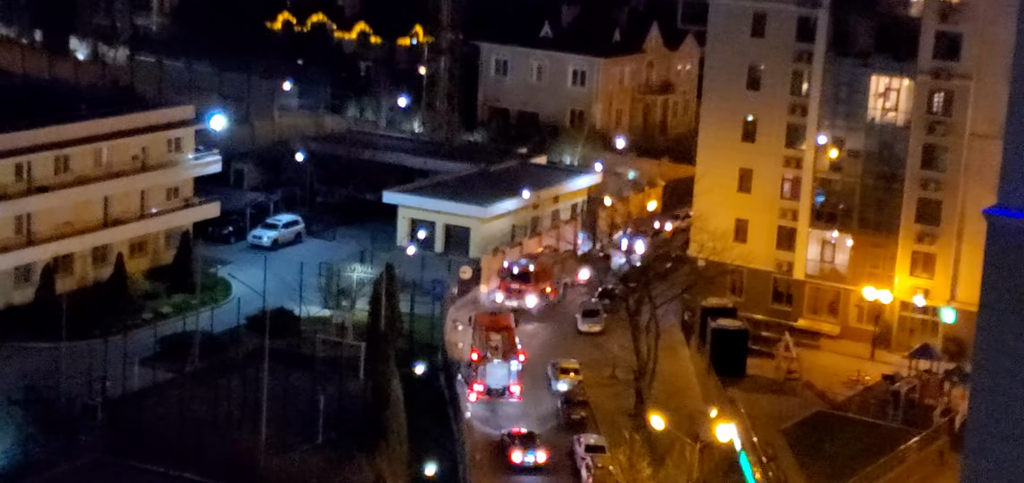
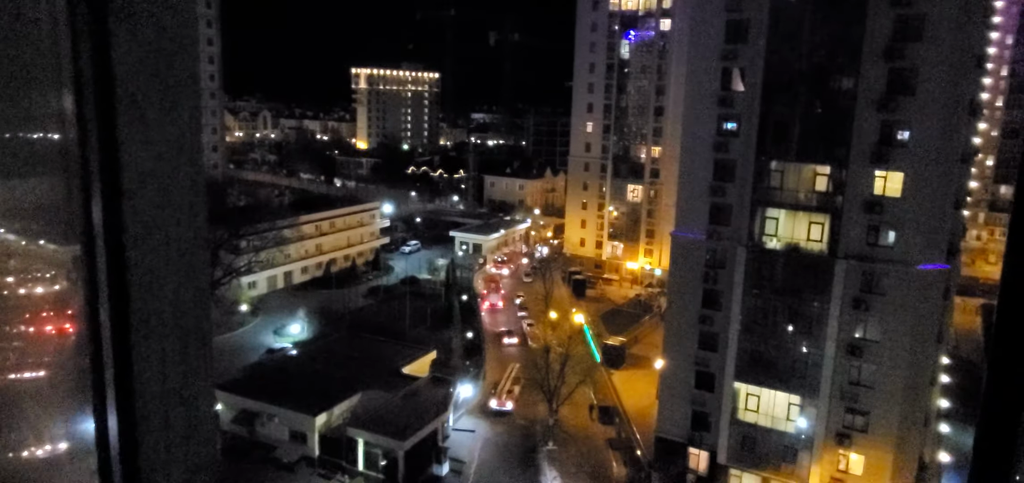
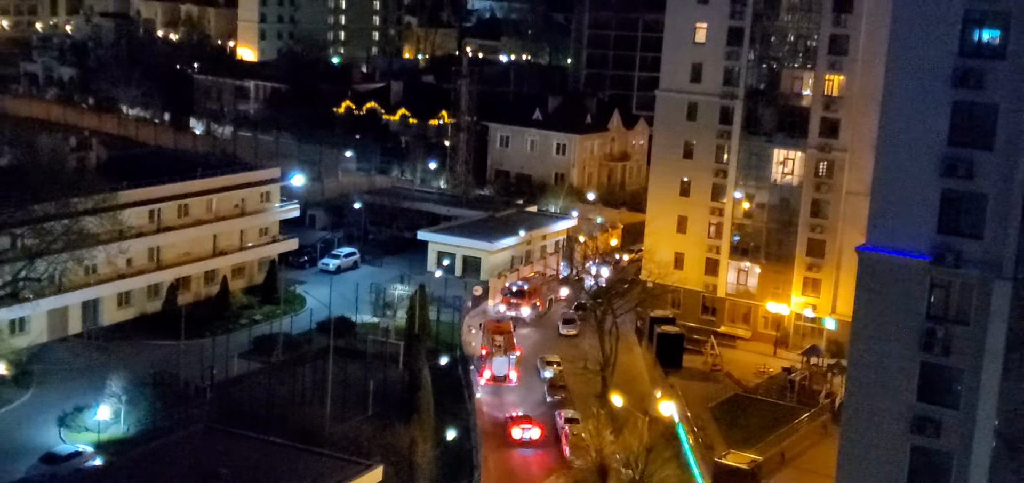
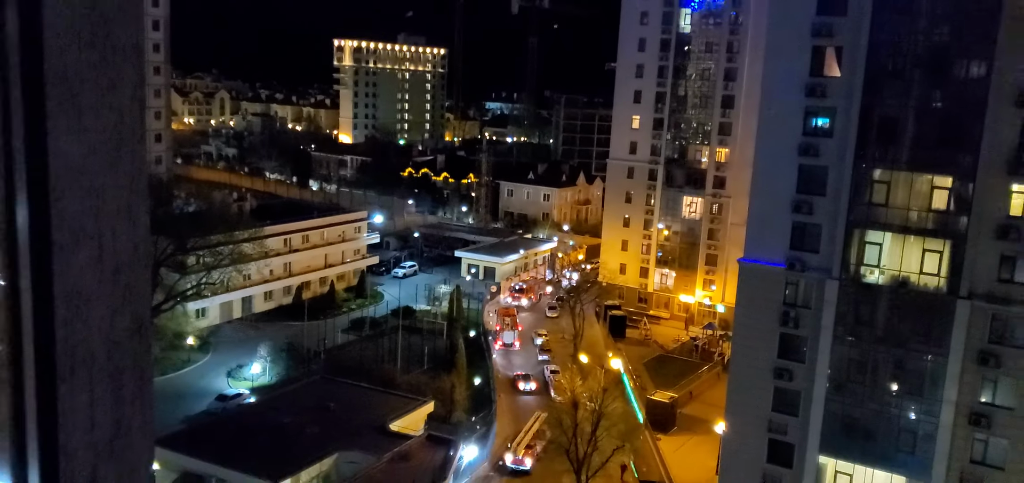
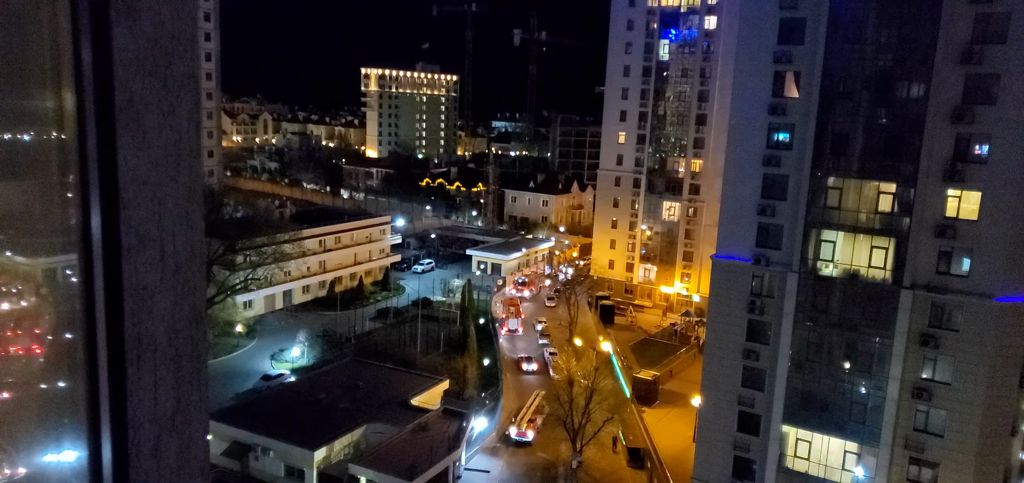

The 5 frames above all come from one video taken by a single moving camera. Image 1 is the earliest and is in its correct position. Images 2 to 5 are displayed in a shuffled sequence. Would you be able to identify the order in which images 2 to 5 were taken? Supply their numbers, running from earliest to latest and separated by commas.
3, 4, 5, 2
